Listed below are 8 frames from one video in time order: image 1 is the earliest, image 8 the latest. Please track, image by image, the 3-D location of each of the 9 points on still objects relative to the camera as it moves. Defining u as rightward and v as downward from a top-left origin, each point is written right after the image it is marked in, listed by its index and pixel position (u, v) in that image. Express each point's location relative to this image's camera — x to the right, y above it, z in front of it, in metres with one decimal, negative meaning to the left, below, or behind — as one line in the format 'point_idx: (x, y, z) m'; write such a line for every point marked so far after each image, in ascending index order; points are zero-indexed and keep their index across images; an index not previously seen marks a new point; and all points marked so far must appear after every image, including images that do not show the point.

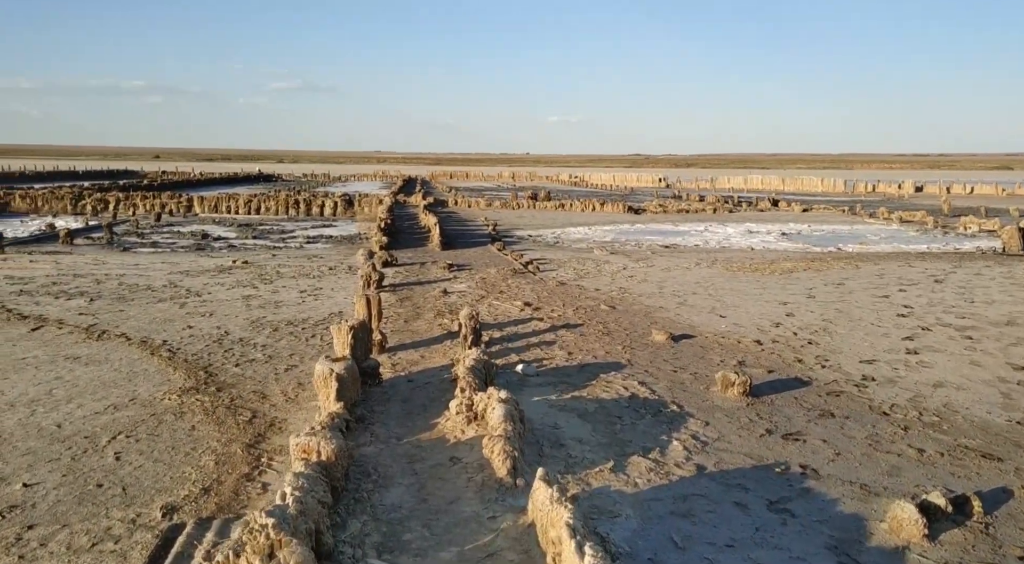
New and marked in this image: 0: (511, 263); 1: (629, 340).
0: (0.0, +0.4, +18.0) m
1: (+1.4, -0.7, +9.9) m
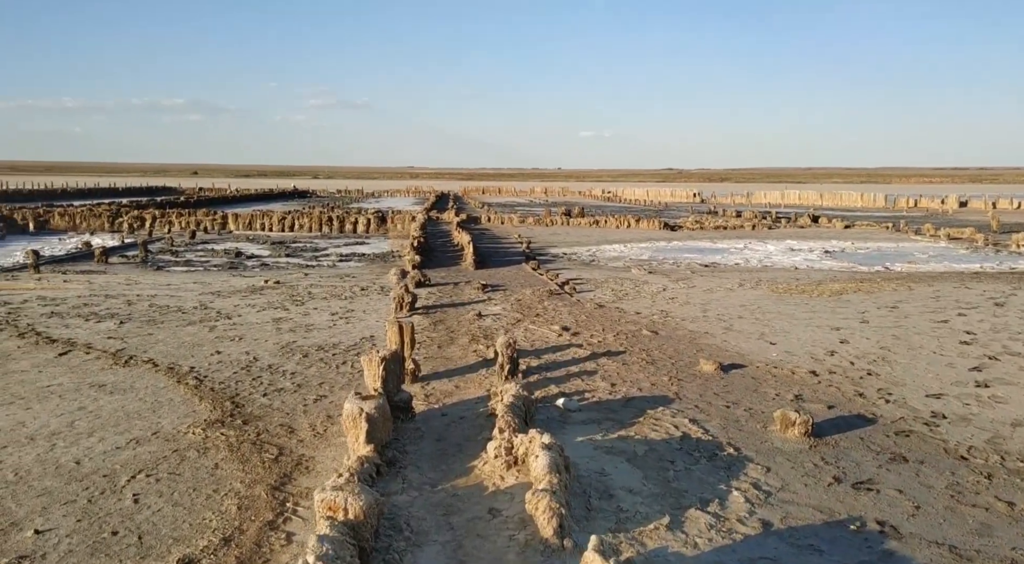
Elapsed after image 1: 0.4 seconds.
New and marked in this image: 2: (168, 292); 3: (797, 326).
0: (+0.7, 0.0, +17.5) m
1: (+1.9, -1.0, +9.3) m
2: (-7.0, -0.2, +16.5) m
3: (+4.2, -0.7, +12.1) m
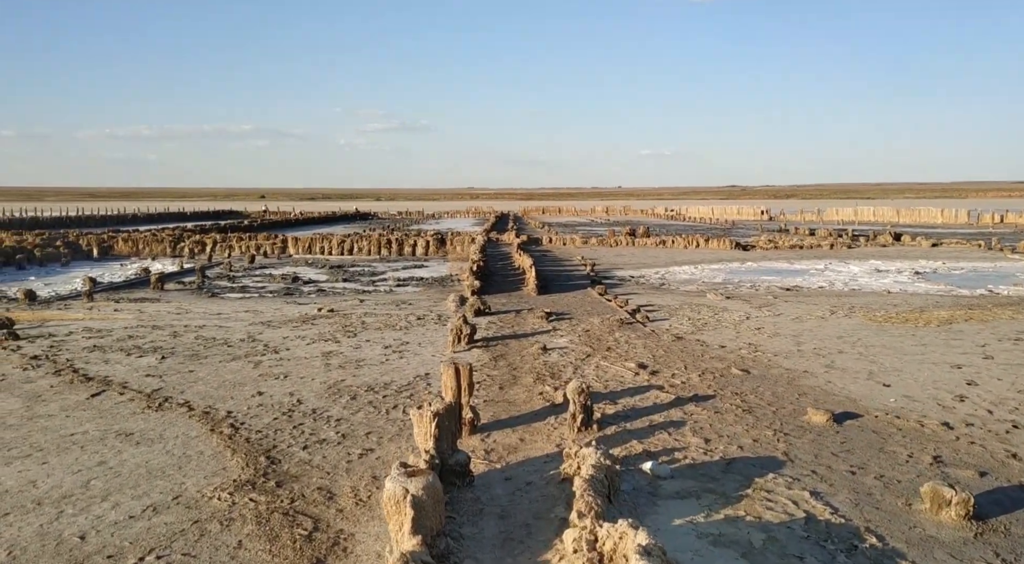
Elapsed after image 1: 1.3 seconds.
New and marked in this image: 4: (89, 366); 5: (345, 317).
0: (+2.1, -0.6, +16.2) m
1: (+2.6, -1.4, +7.9) m
2: (-5.7, -0.8, +15.8) m
3: (+5.2, -1.1, +10.6) m
4: (-6.1, -1.2, +11.7) m
5: (-3.3, -0.7, +16.1) m
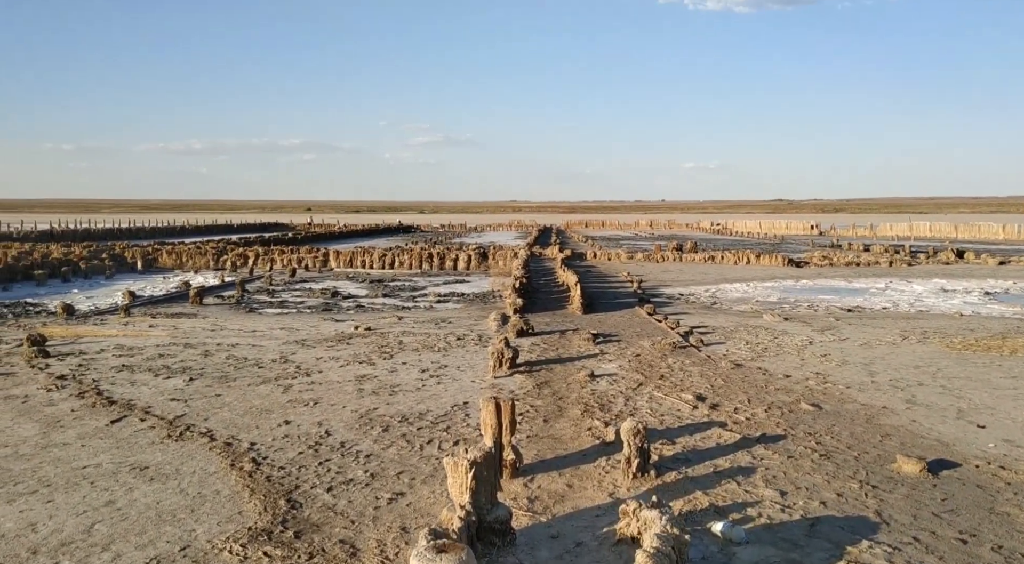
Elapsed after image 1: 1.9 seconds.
0: (+2.9, -1.0, +15.2) m
1: (+3.0, -1.6, +6.9) m
2: (-4.9, -1.1, +15.2) m
3: (+5.7, -1.4, +9.4) m
4: (-5.5, -1.5, +11.2) m
5: (-2.5, -1.0, +15.4) m
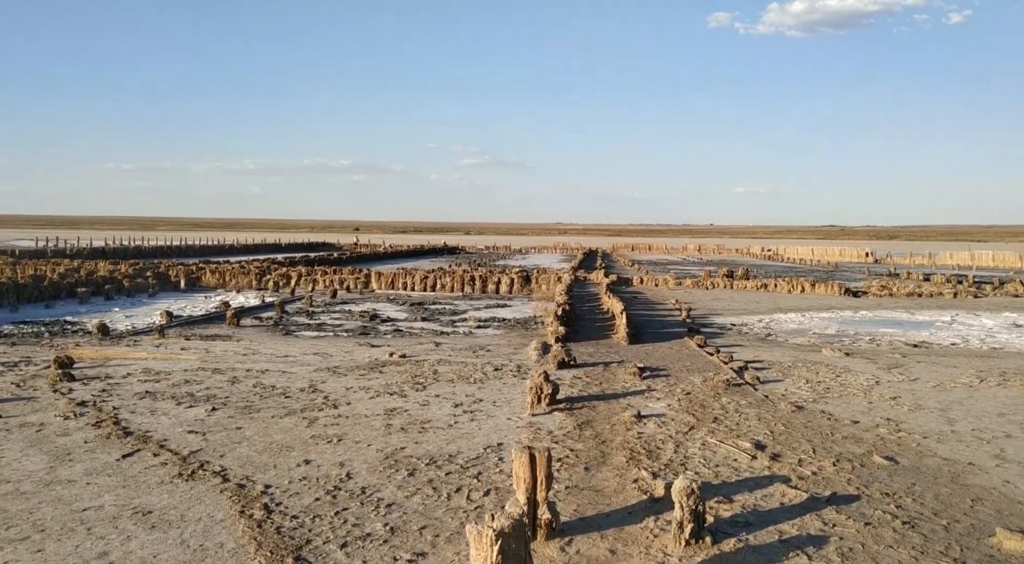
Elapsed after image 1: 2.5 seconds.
0: (+3.6, -1.5, +14.3) m
1: (+3.3, -1.9, +6.0) m
2: (-4.1, -1.5, +14.7) m
3: (+6.1, -1.8, +8.3) m
4: (-5.0, -1.8, +10.7) m
5: (-1.7, -1.5, +14.7) m
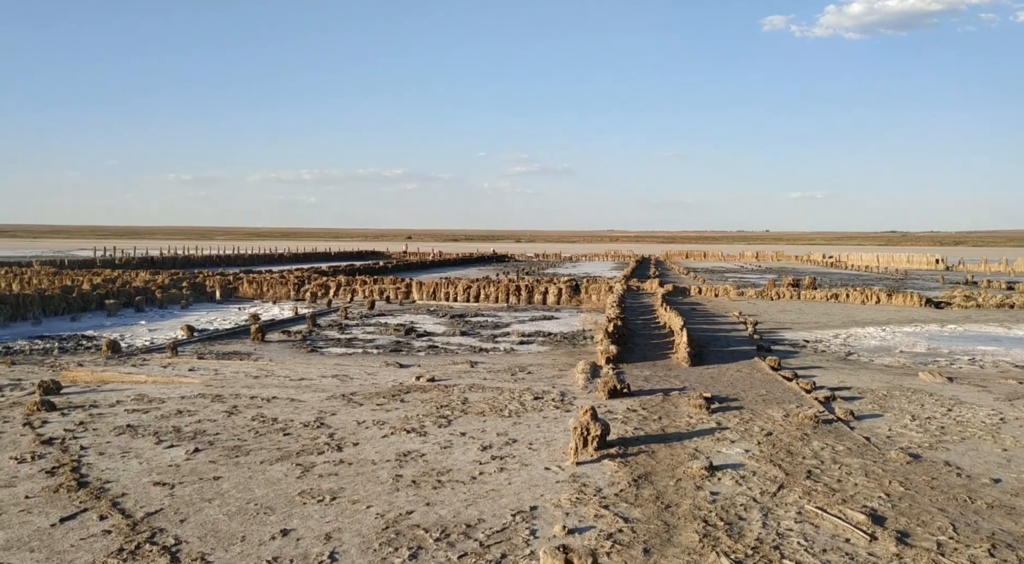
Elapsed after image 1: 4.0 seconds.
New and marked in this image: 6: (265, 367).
0: (+4.3, -1.7, +12.0) m
1: (+3.4, -2.1, +3.7) m
2: (-3.5, -1.7, +12.9) m
3: (+6.3, -2.0, +5.9) m
4: (-4.5, -2.0, +8.9) m
5: (-1.0, -1.7, +12.8) m
6: (-4.8, -1.6, +15.7) m
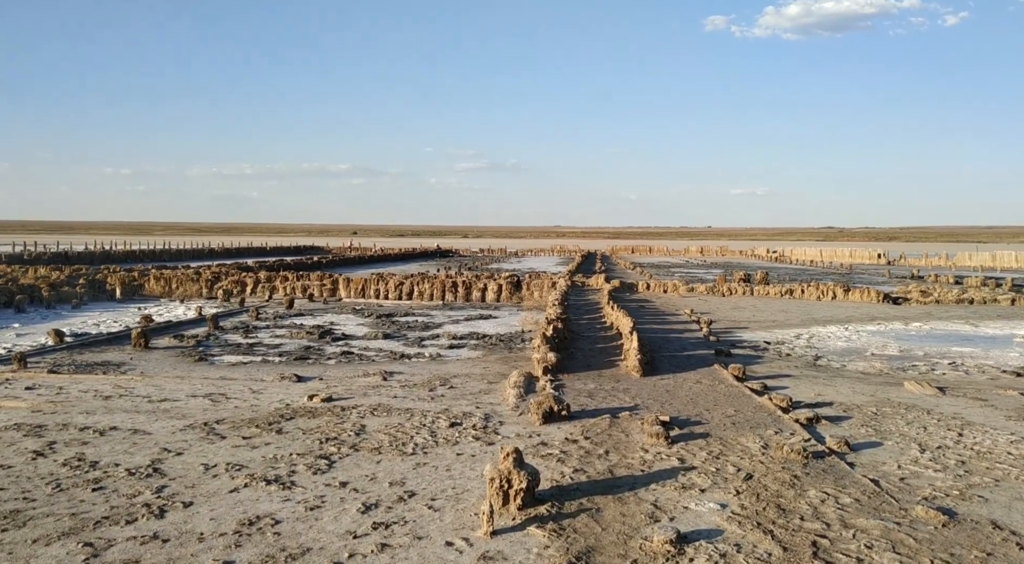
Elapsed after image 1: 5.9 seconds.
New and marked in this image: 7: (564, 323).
0: (+3.2, -1.7, +9.7) m
1: (+2.8, -2.1, +1.4) m
2: (-4.6, -1.7, +10.1) m
3: (+5.7, -1.9, +3.8) m
4: (-5.4, -1.9, +6.1) m
5: (-2.2, -1.7, +10.2) m
6: (-6.0, -1.6, +12.9) m
7: (+1.1, -0.9, +17.6) m
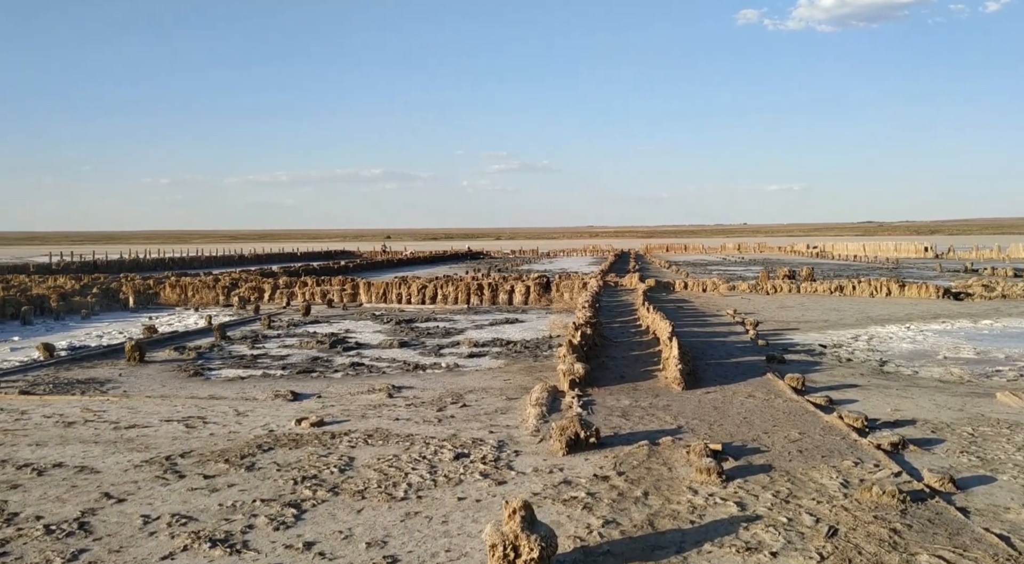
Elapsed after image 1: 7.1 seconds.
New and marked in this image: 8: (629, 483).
0: (+3.4, -1.6, +7.9) m
1: (+2.7, -2.0, -0.4) m
2: (-4.4, -1.8, +8.6) m
3: (+5.6, -1.8, +1.9) m
4: (-5.4, -2.0, +4.7) m
5: (-2.0, -1.7, +8.6) m
6: (-5.7, -1.7, +11.4) m
7: (+1.6, -0.9, +15.9) m
8: (+1.0, -1.7, +7.1) m
